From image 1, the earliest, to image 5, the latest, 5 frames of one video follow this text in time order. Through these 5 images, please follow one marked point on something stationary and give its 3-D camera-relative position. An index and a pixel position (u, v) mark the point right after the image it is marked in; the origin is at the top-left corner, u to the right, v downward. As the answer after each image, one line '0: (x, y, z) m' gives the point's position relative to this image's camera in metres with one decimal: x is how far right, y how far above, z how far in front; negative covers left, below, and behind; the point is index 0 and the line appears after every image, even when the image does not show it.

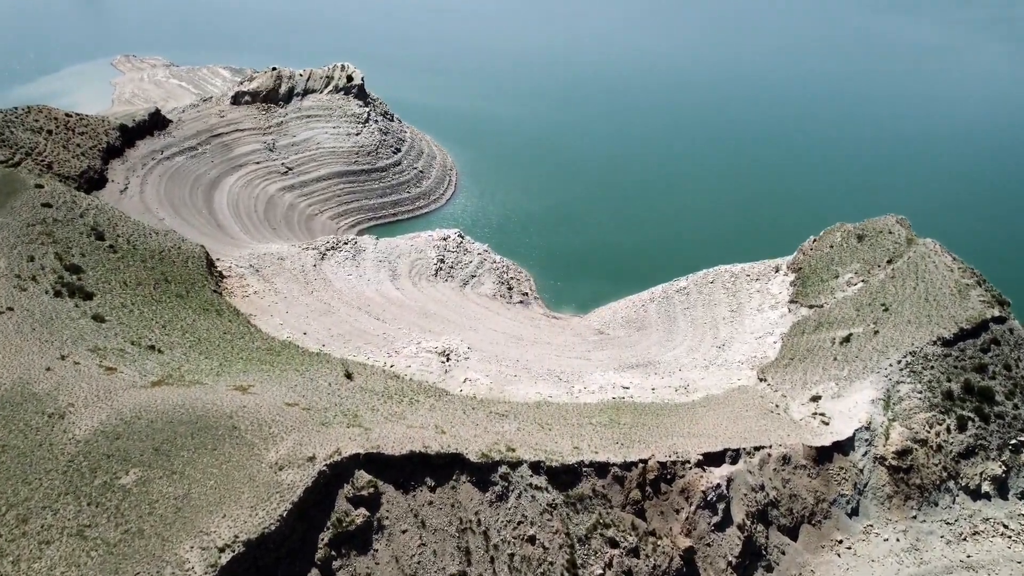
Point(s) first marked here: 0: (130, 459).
0: (-10.5, -4.7, +17.1) m
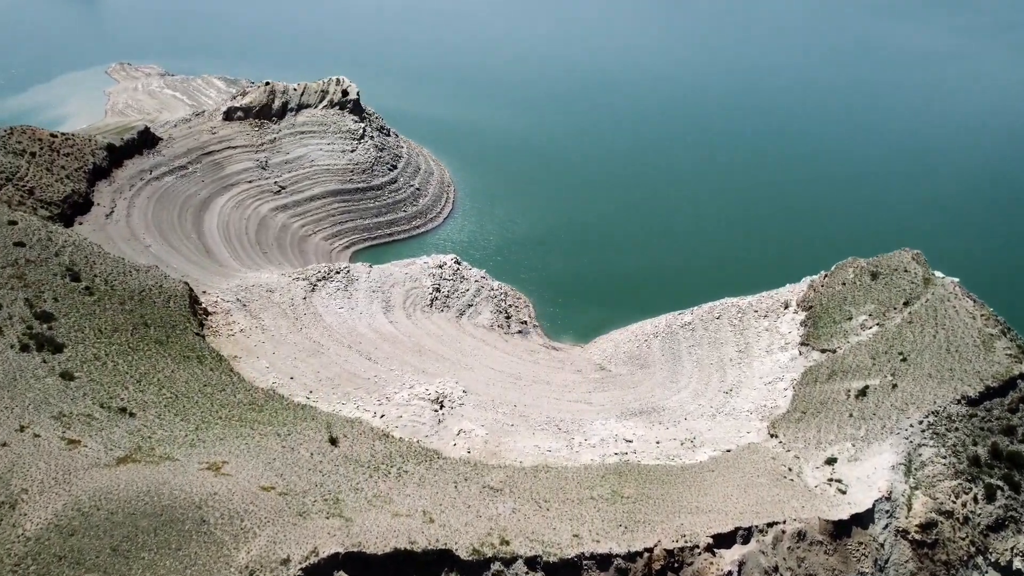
0: (-10.7, -6.9, +15.5) m
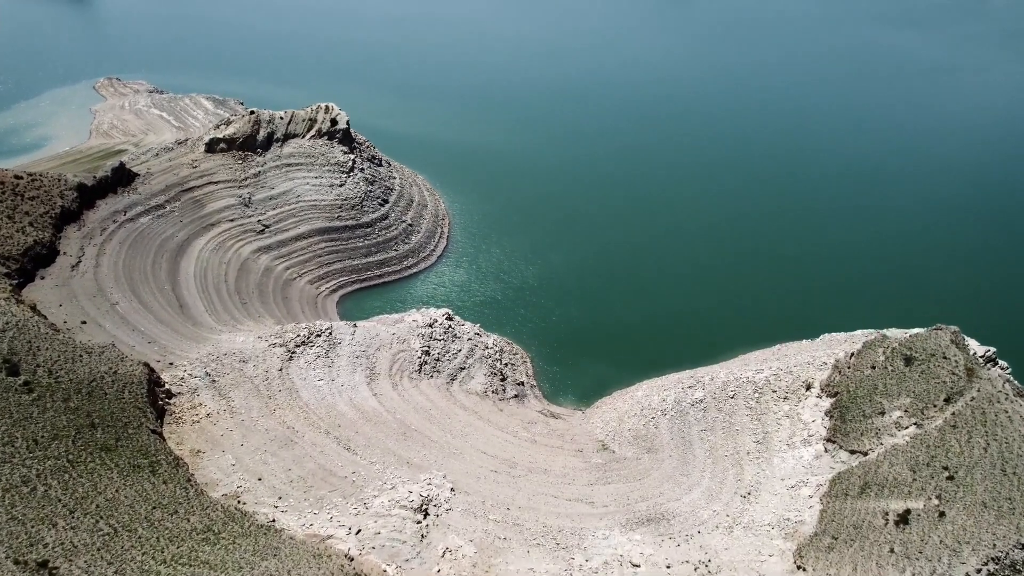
0: (-11.0, -11.0, +12.2) m
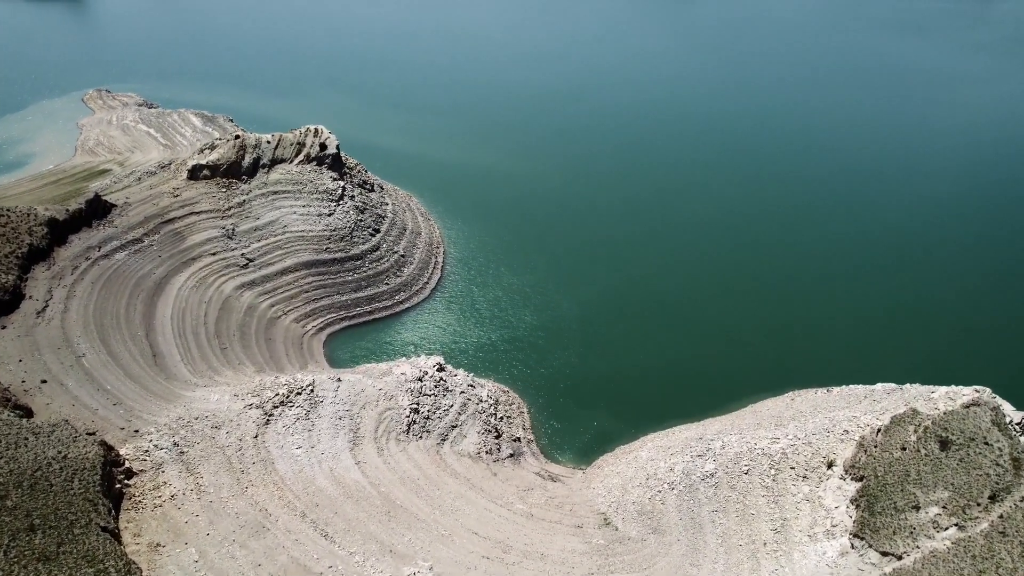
0: (-11.4, -14.3, +9.4) m
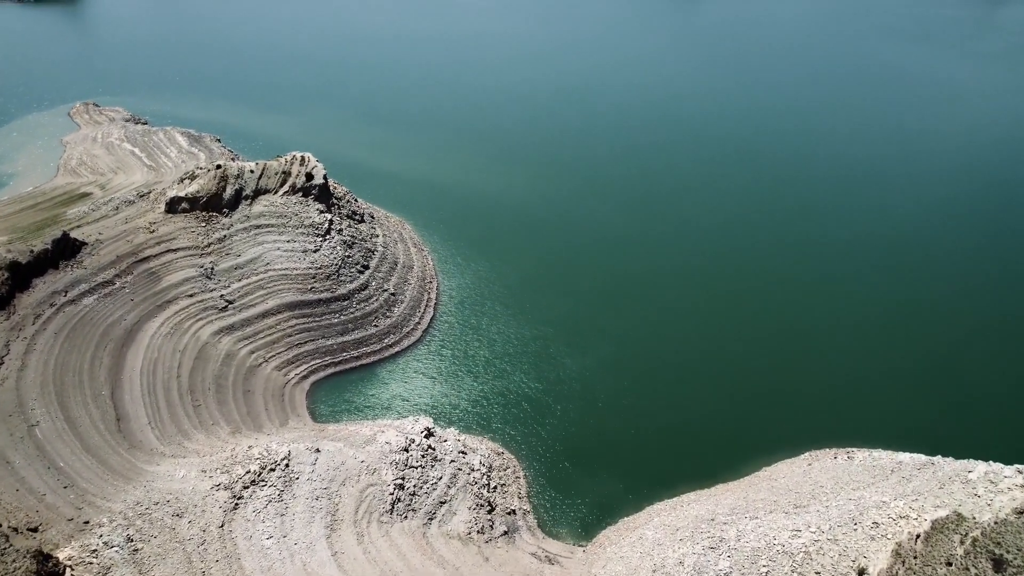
0: (-11.7, -17.8, +6.0) m
